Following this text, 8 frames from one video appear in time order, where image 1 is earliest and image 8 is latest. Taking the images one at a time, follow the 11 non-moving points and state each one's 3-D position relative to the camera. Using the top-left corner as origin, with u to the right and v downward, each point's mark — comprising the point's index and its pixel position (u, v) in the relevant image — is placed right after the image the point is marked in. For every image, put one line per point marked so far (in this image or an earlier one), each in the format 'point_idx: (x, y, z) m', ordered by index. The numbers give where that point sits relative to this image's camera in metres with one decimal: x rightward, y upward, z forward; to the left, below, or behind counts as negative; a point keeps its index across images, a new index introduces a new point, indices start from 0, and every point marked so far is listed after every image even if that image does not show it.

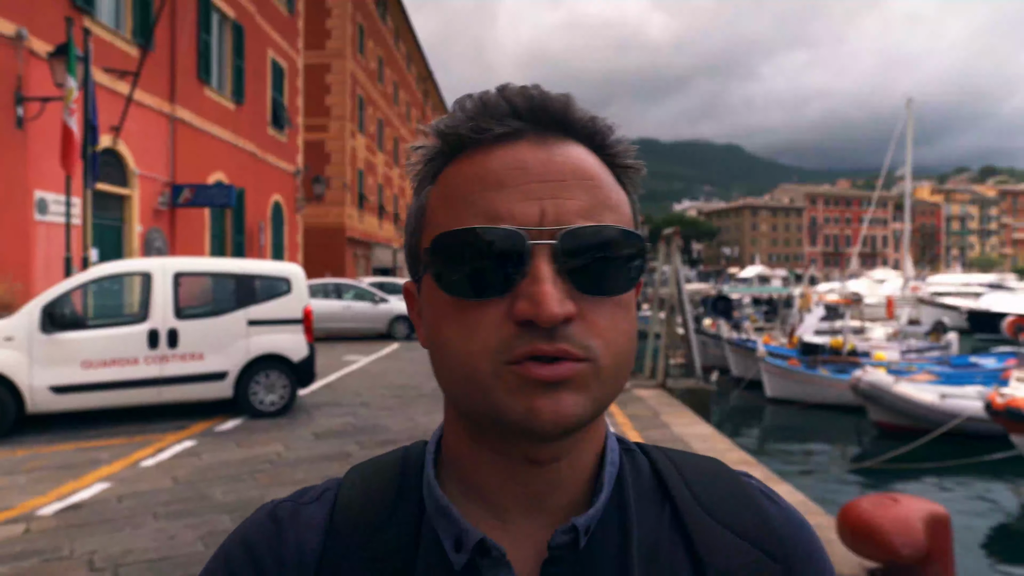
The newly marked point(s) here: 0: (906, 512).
0: (+2.0, -1.1, +3.5) m
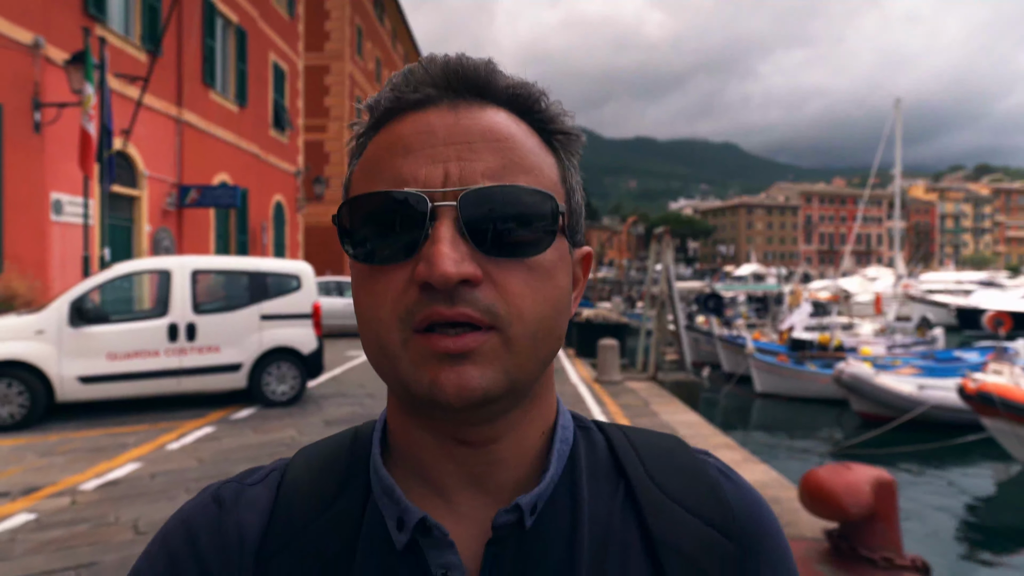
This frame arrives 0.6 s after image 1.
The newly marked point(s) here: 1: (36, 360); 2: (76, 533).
0: (+2.0, -1.1, +3.9) m
1: (-4.8, -0.7, +6.9) m
2: (-2.7, -1.5, +4.2) m
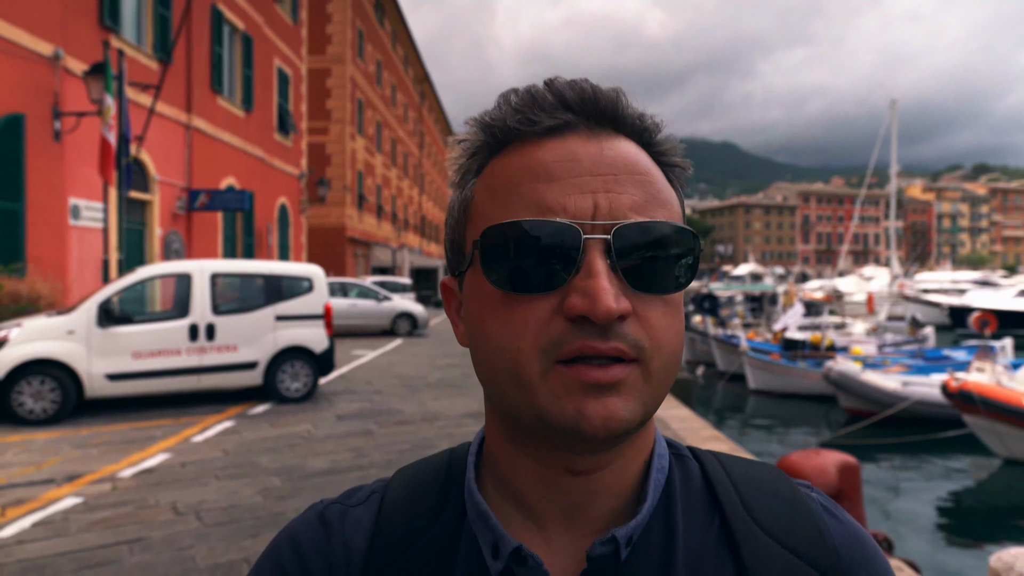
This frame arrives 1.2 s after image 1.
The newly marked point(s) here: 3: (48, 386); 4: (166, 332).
0: (+2.0, -1.1, +4.4) m
1: (-4.7, -0.7, +7.3) m
2: (-2.7, -1.5, +4.7) m
3: (-4.9, -1.0, +7.2) m
4: (-4.0, -0.5, +7.9) m
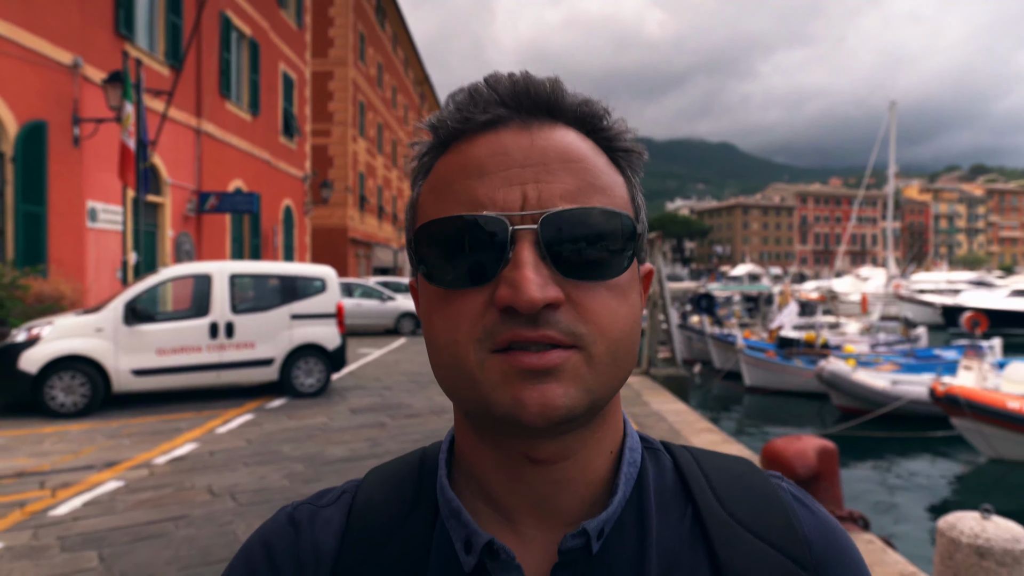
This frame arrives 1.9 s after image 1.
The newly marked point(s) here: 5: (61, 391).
0: (+2.1, -1.1, +4.8) m
1: (-4.7, -0.7, +7.7) m
2: (-2.6, -1.5, +5.1) m
3: (-4.8, -1.0, +7.7) m
4: (-3.9, -0.5, +8.3) m
5: (-5.0, -1.1, +7.6) m
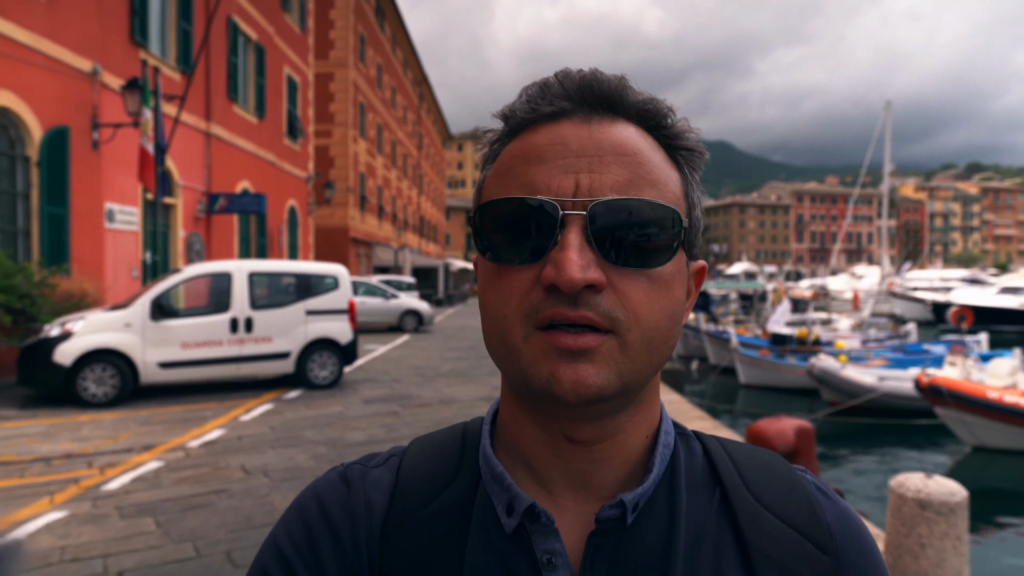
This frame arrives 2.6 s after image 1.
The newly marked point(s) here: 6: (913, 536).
0: (+2.1, -1.1, +5.4) m
1: (-4.6, -0.7, +8.2) m
2: (-2.5, -1.5, +5.6) m
3: (-4.8, -1.0, +8.1) m
4: (-3.9, -0.5, +8.8) m
5: (-4.9, -1.1, +8.1) m
6: (+2.0, -1.2, +3.4) m
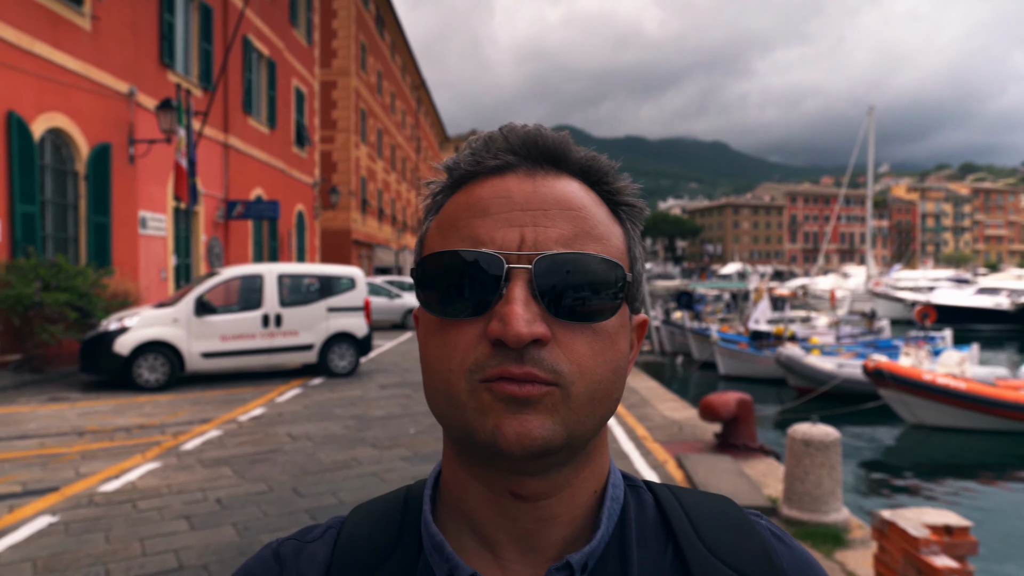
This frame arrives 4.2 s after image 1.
0: (+2.1, -1.1, +6.6) m
1: (-4.7, -0.7, +9.5) m
2: (-2.6, -1.5, +6.9) m
3: (-4.8, -1.0, +9.4) m
4: (-3.9, -0.5, +10.0) m
5: (-5.0, -1.1, +9.3) m
6: (+2.0, -1.2, +4.7) m
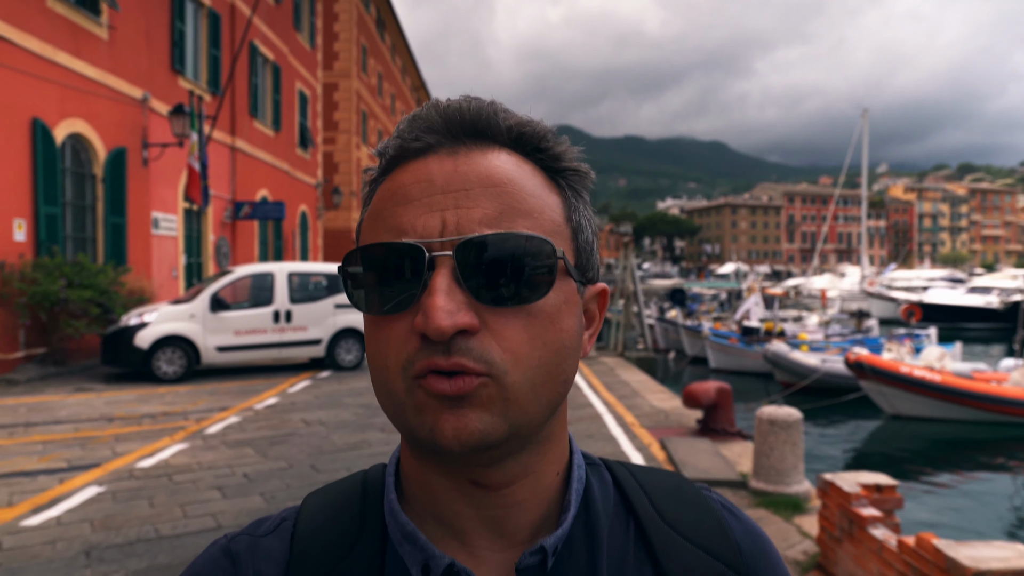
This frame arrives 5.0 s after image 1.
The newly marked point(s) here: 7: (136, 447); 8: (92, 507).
0: (+2.1, -1.0, +7.2) m
1: (-4.7, -0.7, +10.0) m
2: (-2.6, -1.5, +7.4) m
3: (-4.8, -1.0, +10.0) m
4: (-4.0, -0.4, +10.6) m
5: (-5.0, -1.1, +9.9) m
6: (+2.0, -1.2, +5.3) m
7: (-3.5, -1.5, +6.4) m
8: (-2.9, -1.5, +4.7) m
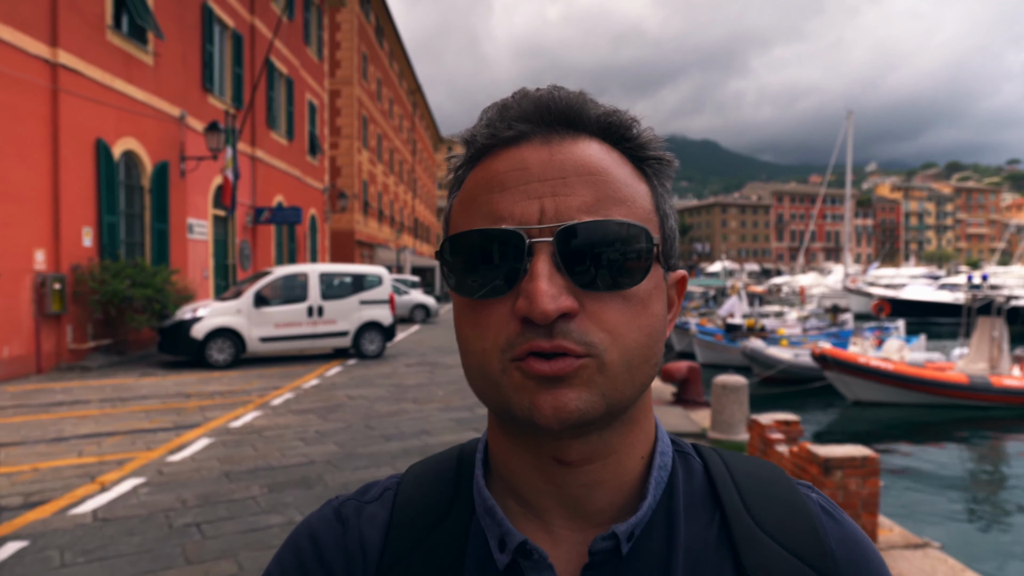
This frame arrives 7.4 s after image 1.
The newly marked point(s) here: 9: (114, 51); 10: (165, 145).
0: (+2.2, -1.0, +8.8) m
1: (-4.6, -0.7, +11.6) m
2: (-2.5, -1.4, +9.0) m
3: (-4.8, -0.9, +11.5) m
4: (-3.9, -0.4, +12.1) m
5: (-4.9, -1.0, +11.4) m
6: (+2.1, -1.2, +6.9) m
7: (-3.4, -1.5, +7.9) m
8: (-2.7, -1.5, +6.3) m
9: (-7.3, +4.3, +12.6) m
10: (-7.2, +3.0, +14.4) m
